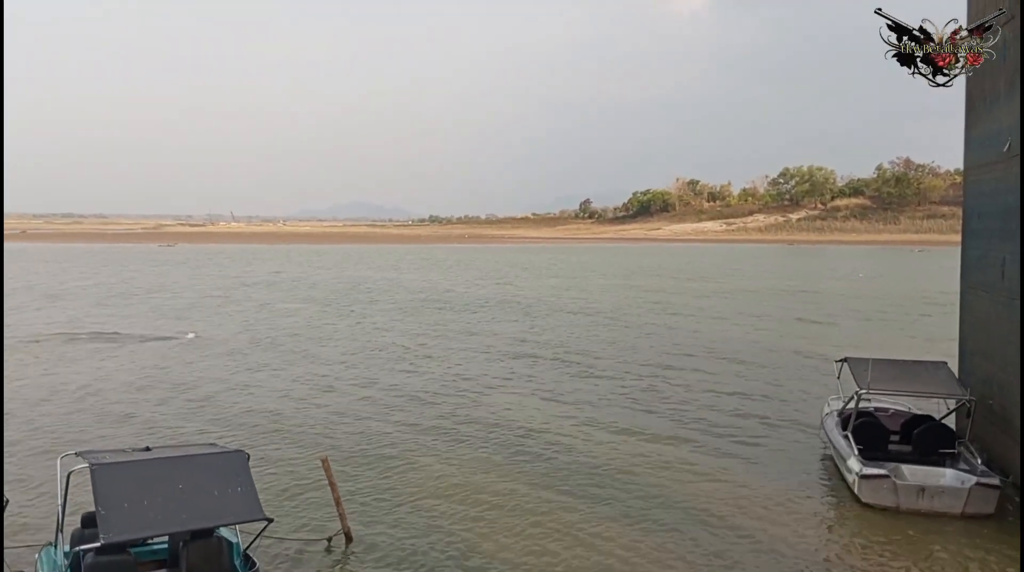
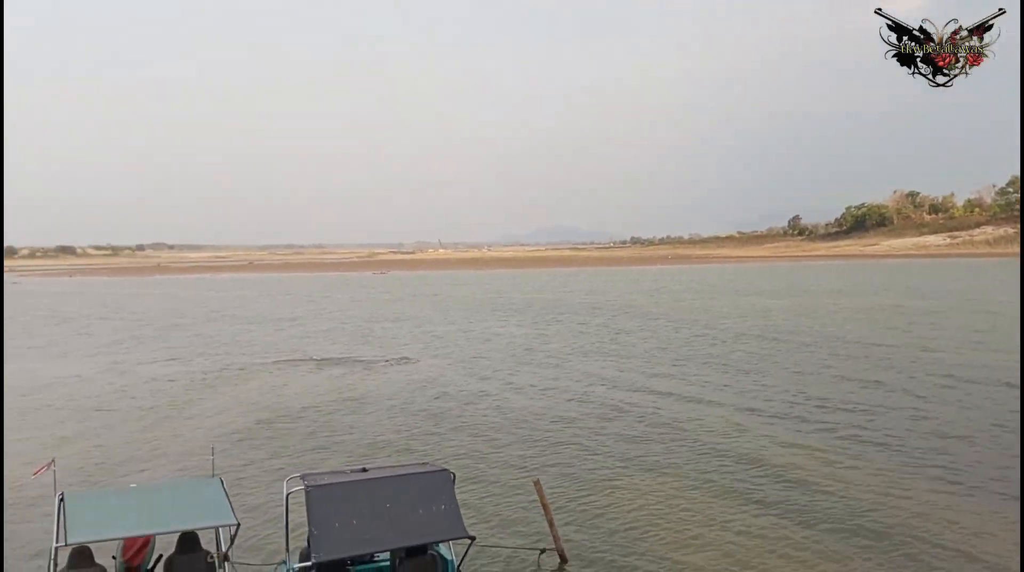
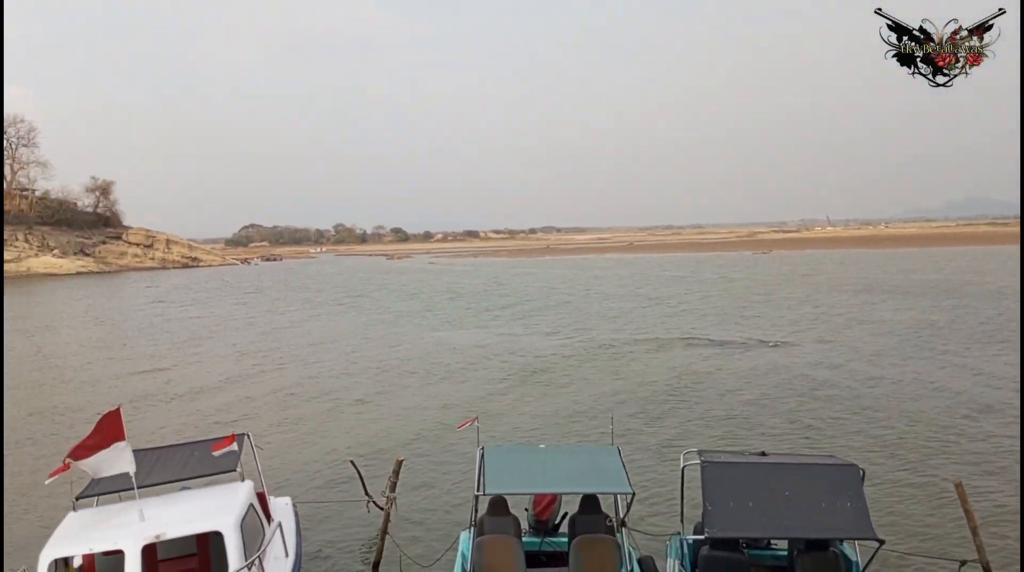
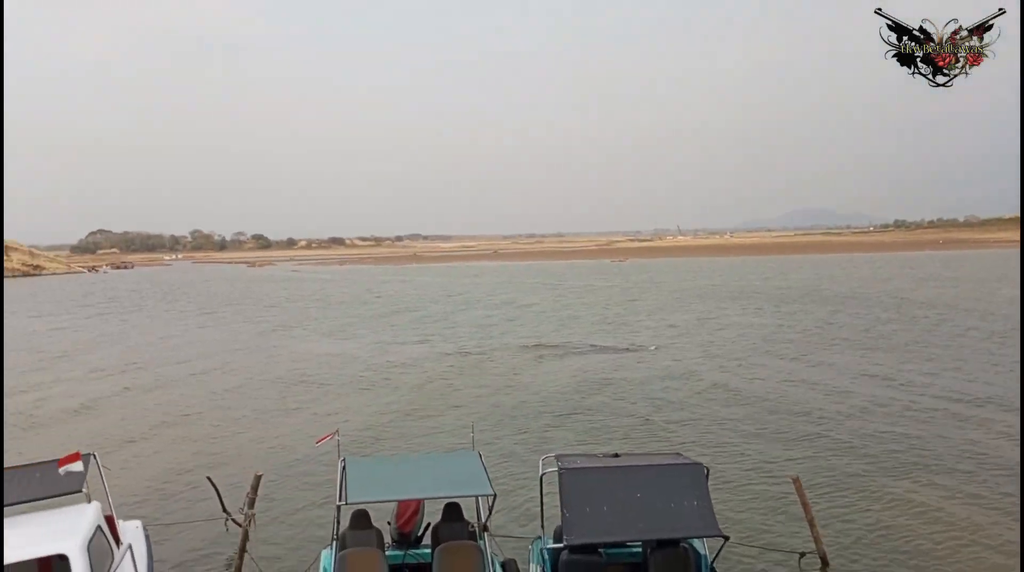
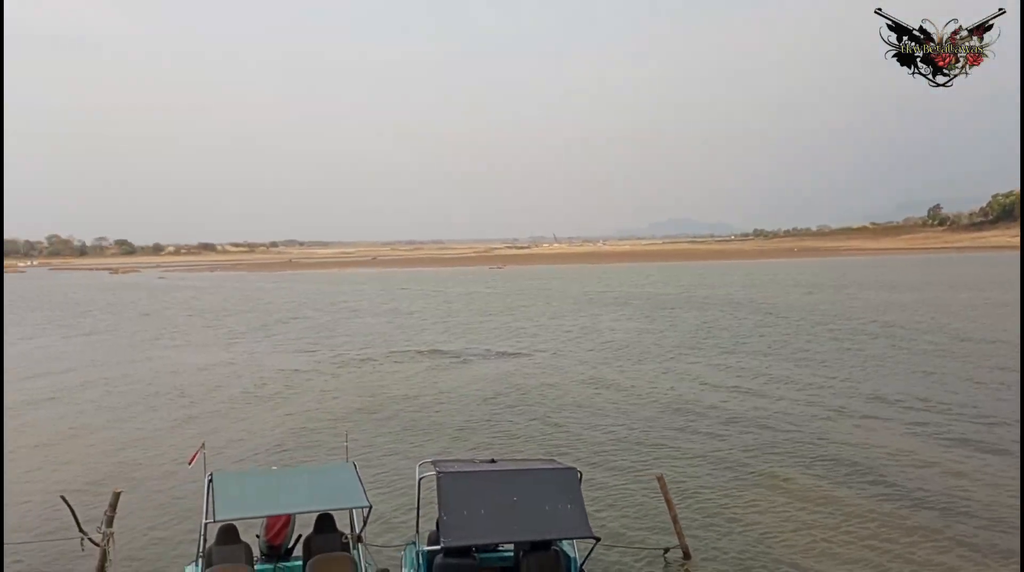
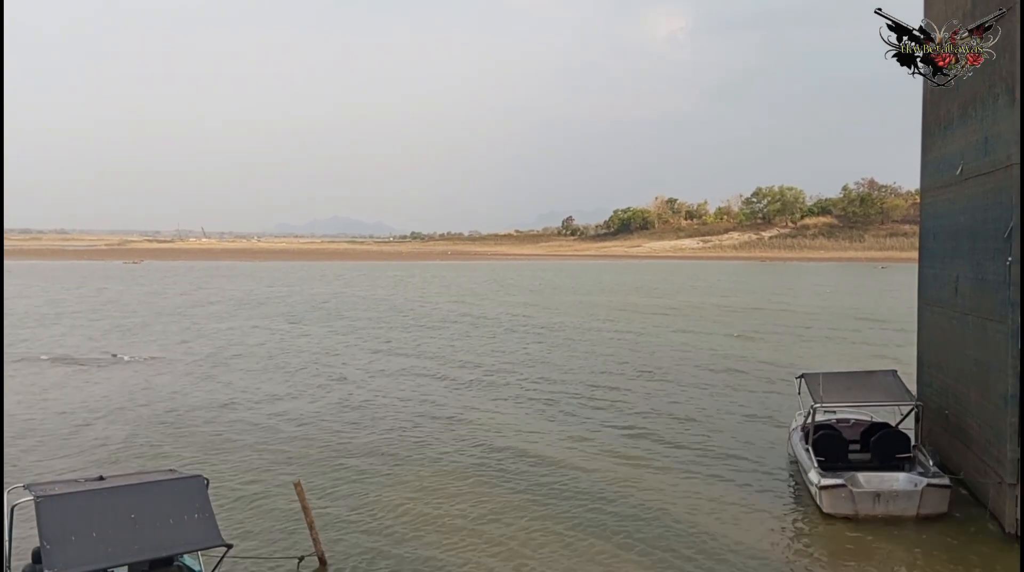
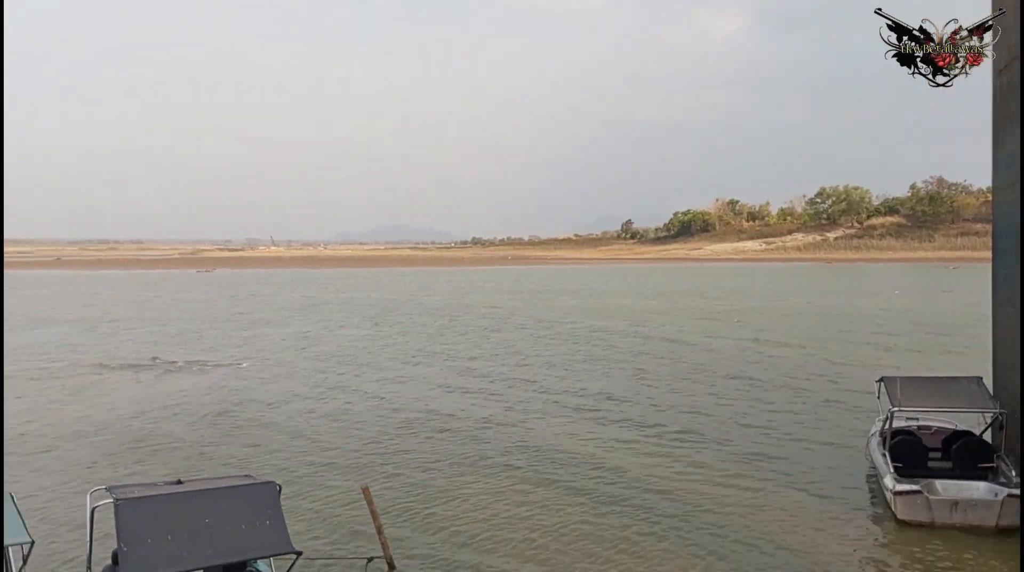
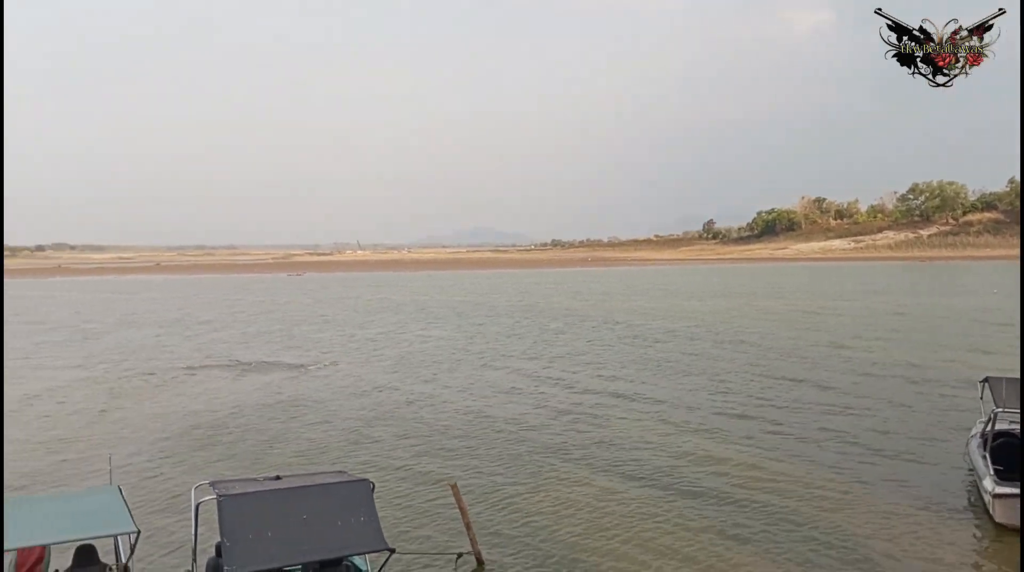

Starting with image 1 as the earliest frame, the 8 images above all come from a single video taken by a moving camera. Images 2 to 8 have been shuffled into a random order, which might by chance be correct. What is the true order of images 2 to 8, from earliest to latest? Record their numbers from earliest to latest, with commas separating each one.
6, 7, 8, 2, 5, 4, 3
